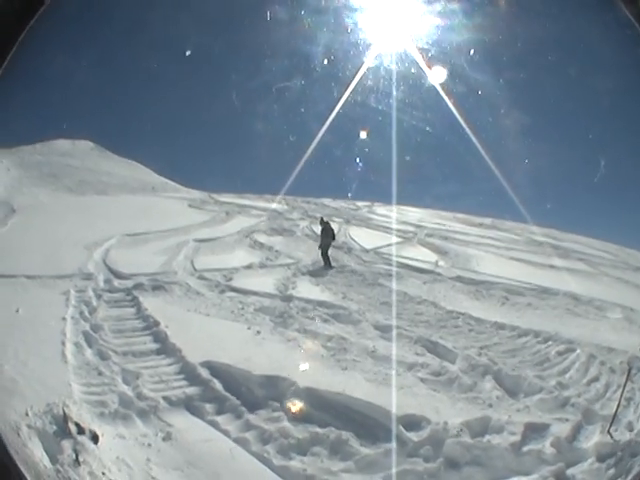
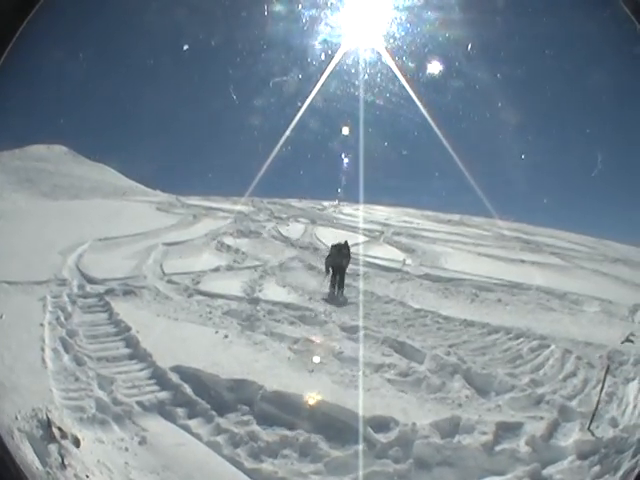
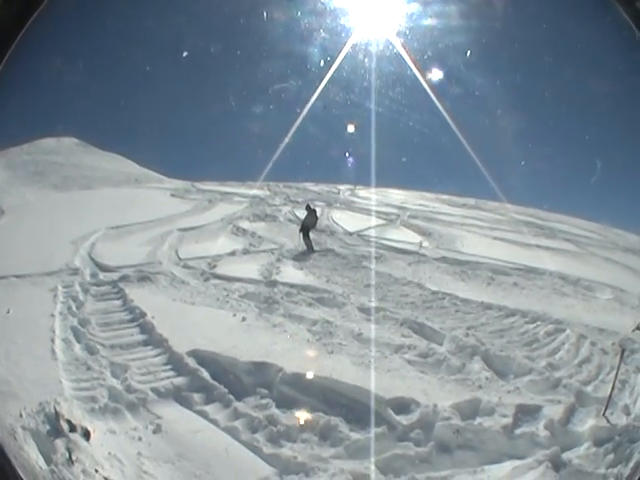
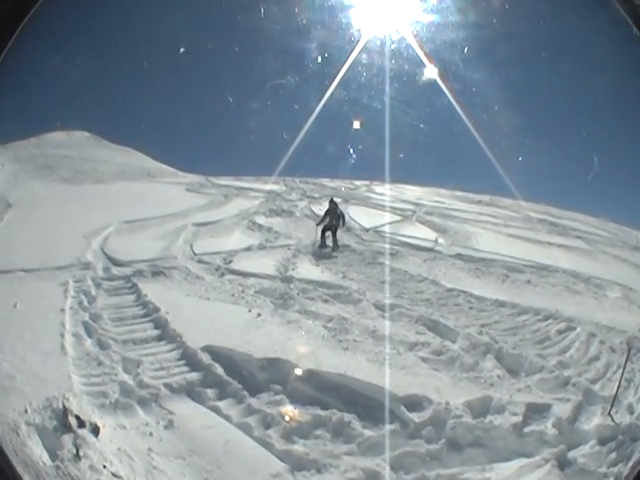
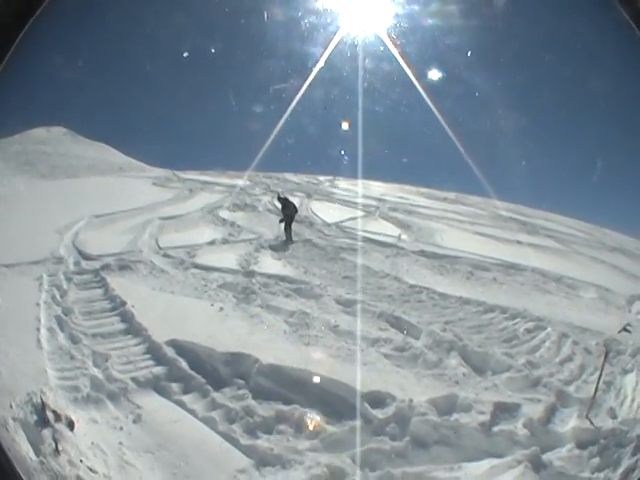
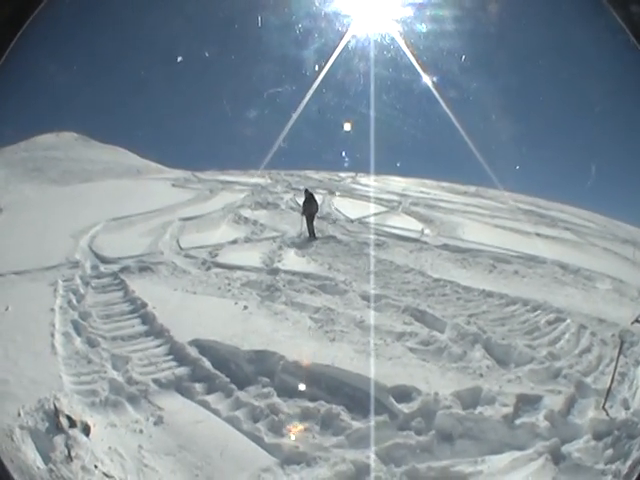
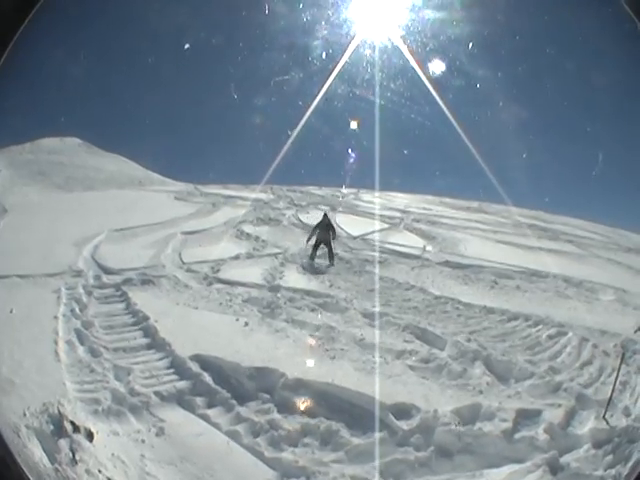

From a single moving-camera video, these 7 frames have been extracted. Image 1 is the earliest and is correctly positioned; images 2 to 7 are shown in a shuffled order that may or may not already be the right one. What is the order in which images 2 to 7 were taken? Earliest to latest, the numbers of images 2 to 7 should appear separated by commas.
3, 5, 6, 4, 7, 2
